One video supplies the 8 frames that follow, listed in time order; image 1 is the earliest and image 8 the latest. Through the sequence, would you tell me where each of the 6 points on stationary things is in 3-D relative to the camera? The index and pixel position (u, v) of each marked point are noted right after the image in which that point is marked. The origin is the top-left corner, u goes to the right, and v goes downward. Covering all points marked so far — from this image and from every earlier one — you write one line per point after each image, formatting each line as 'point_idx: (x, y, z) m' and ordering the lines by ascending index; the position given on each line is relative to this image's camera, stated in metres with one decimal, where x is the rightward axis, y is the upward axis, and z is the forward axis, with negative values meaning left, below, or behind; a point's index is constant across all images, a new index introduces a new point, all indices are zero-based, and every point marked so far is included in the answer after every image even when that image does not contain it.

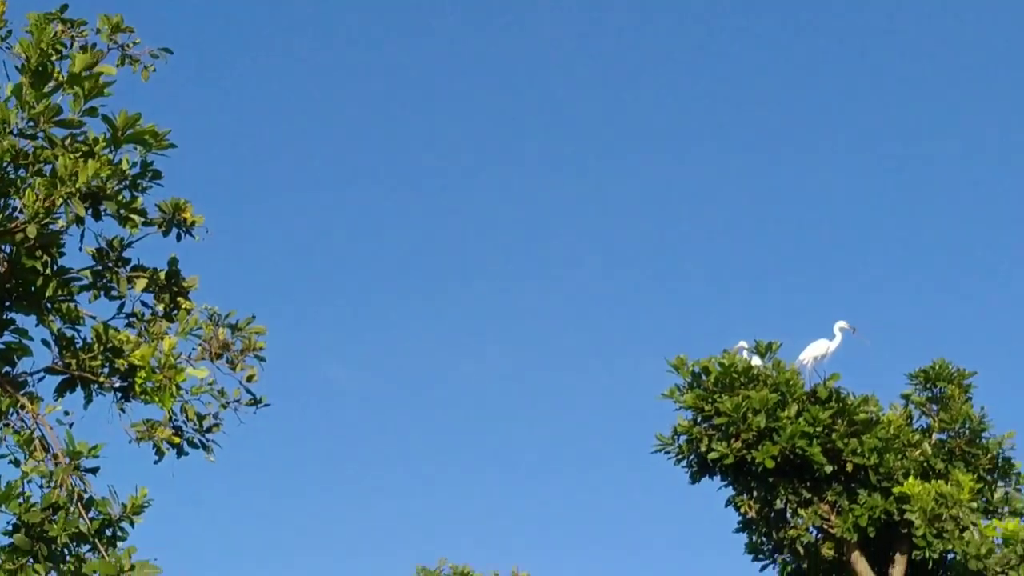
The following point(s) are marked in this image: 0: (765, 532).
0: (+2.6, -2.5, +17.7) m
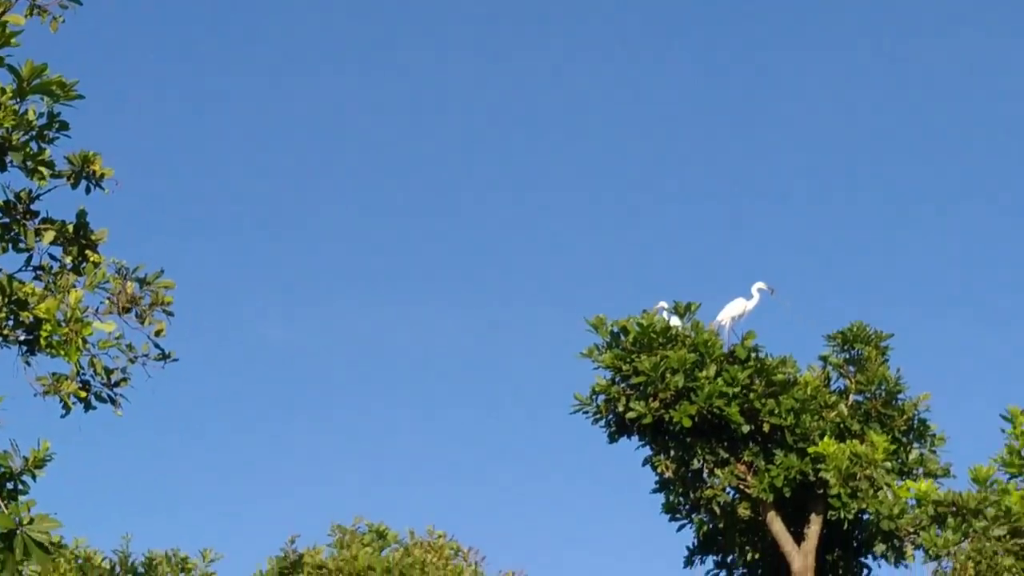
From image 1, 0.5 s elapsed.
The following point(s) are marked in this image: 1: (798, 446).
0: (+1.8, -2.1, +17.9) m
1: (+3.0, -1.6, +17.6) m
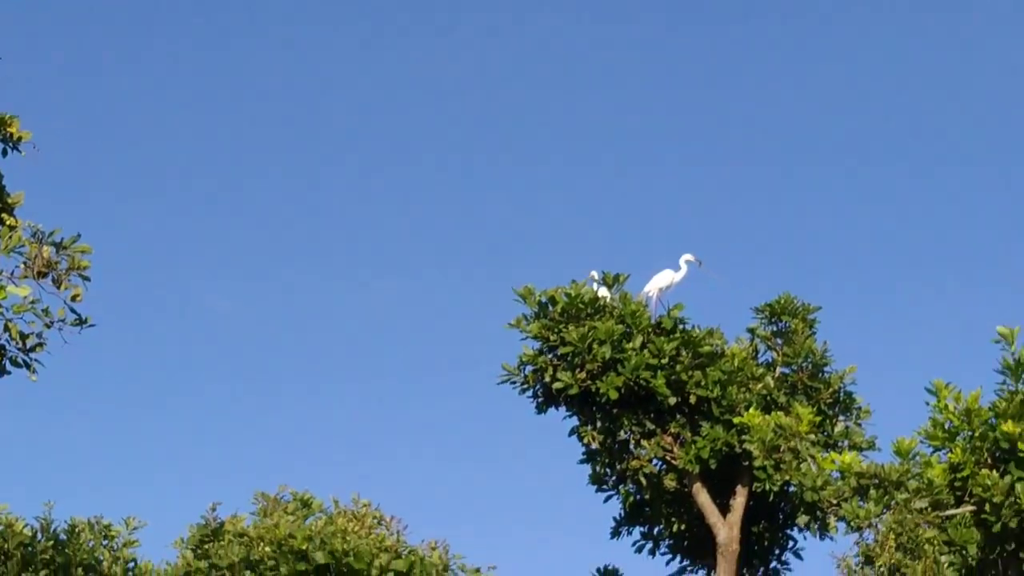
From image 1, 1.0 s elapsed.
0: (+1.0, -1.8, +18.0) m
1: (+2.2, -1.3, +17.7) m
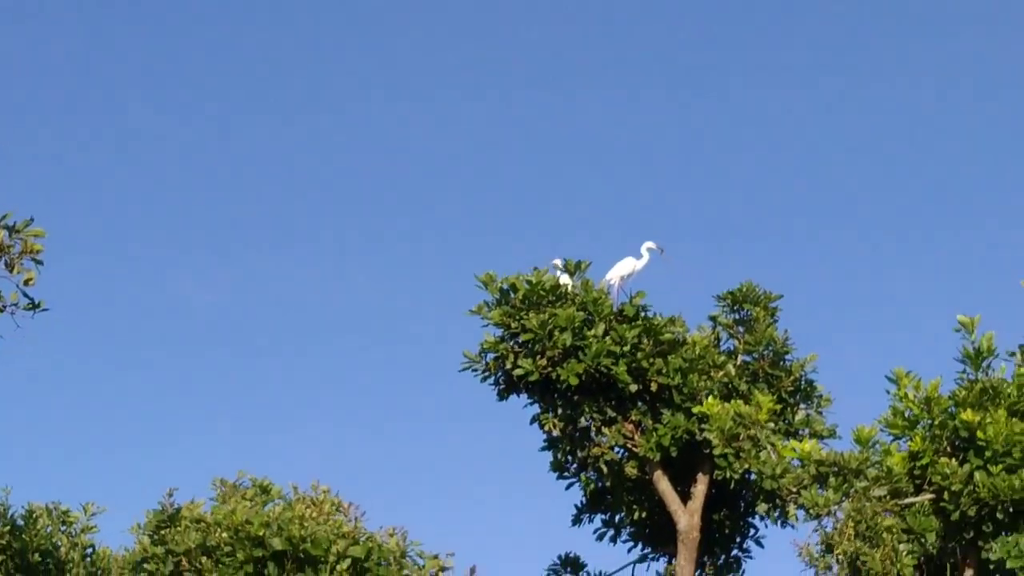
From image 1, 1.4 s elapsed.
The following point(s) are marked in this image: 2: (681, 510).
0: (+0.6, -1.7, +17.9) m
1: (+1.8, -1.2, +17.7) m
2: (+1.8, -2.3, +17.7) m
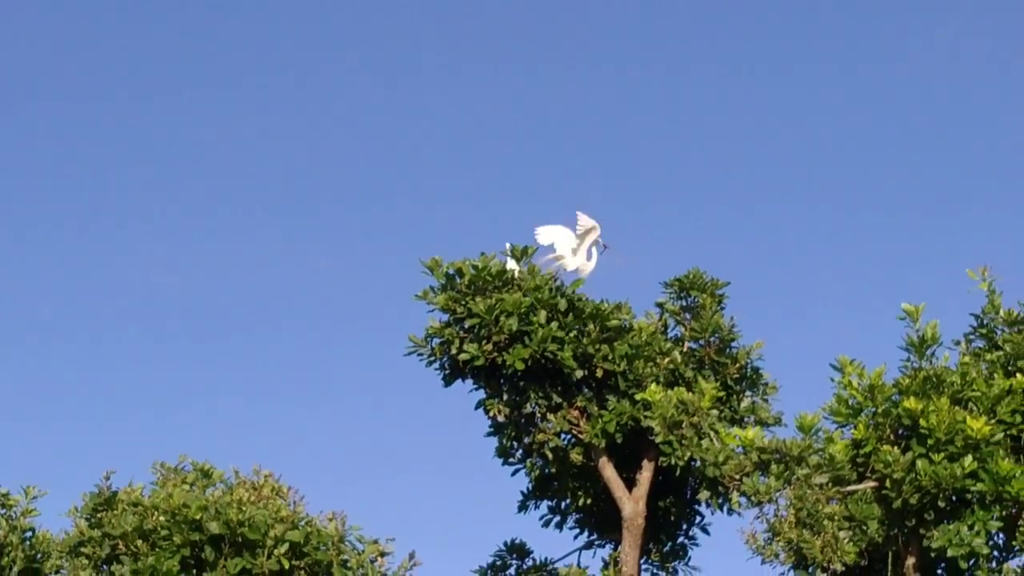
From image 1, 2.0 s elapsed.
0: (0.0, -1.6, +17.9) m
1: (+1.2, -1.1, +17.6) m
2: (+1.2, -2.2, +17.7) m
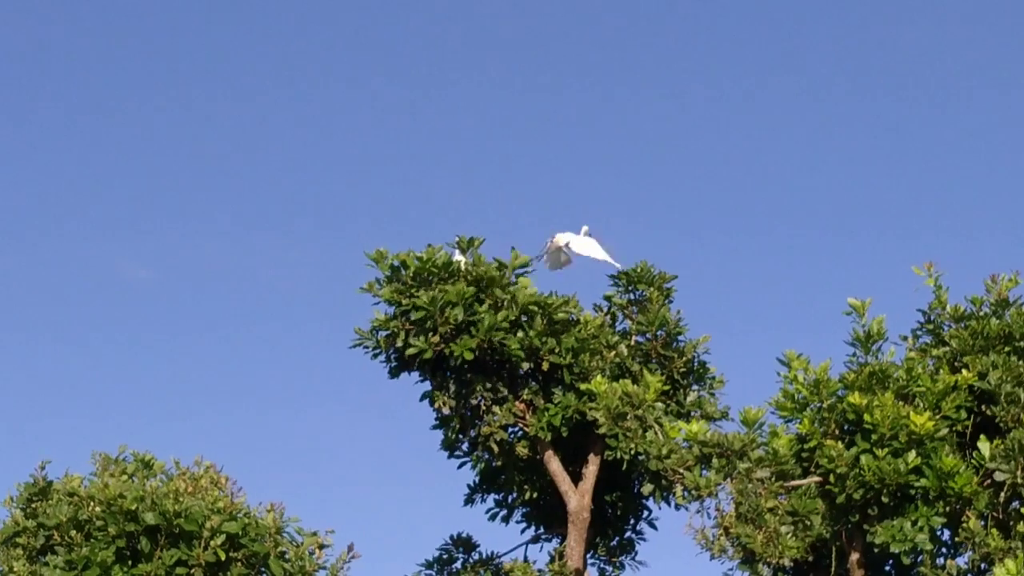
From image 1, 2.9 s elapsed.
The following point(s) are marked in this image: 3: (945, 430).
0: (-0.5, -1.5, +17.8) m
1: (+0.7, -1.0, +17.6) m
2: (+0.6, -2.1, +17.6) m
3: (+4.2, -1.4, +16.6) m
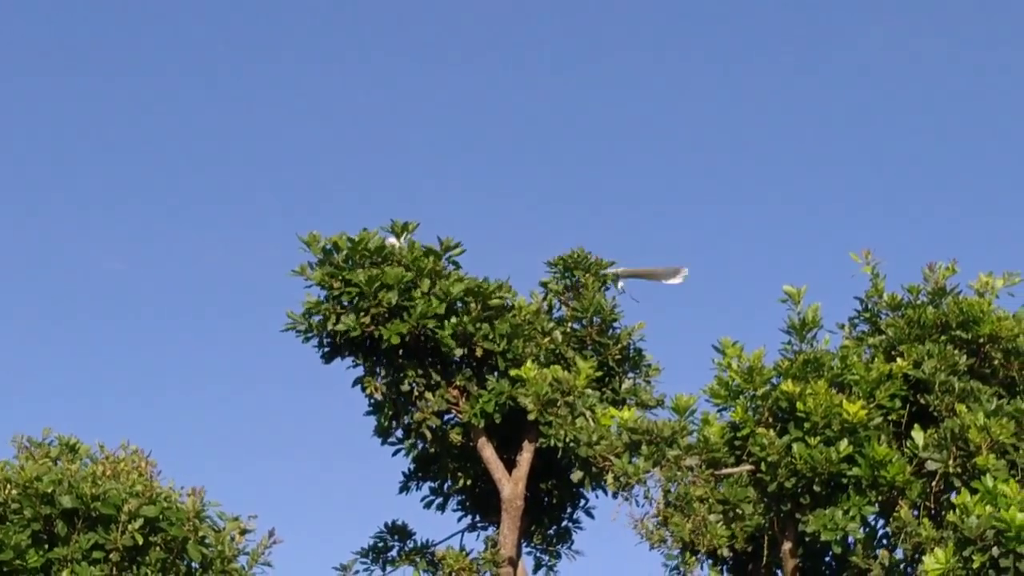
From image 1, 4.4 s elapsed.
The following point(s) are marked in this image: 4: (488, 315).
0: (-1.2, -1.3, +17.7) m
1: (0.0, -0.9, +17.4) m
2: (-0.1, -1.9, +17.4) m
3: (+3.5, -1.3, +16.4) m
4: (-0.3, -0.3, +17.5) m
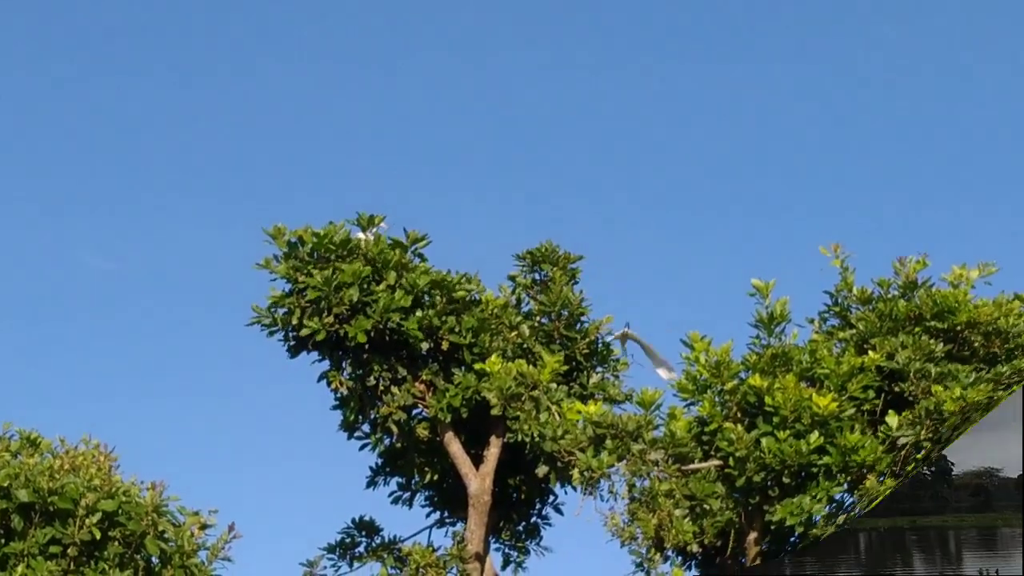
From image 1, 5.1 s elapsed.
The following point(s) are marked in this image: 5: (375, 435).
0: (-1.6, -1.3, +17.5) m
1: (-0.4, -0.8, +17.2) m
2: (-0.5, -1.9, +17.2) m
3: (+3.1, -1.2, +16.0) m
4: (-0.6, -0.2, +17.3) m
5: (-1.4, -1.5, +17.6) m
